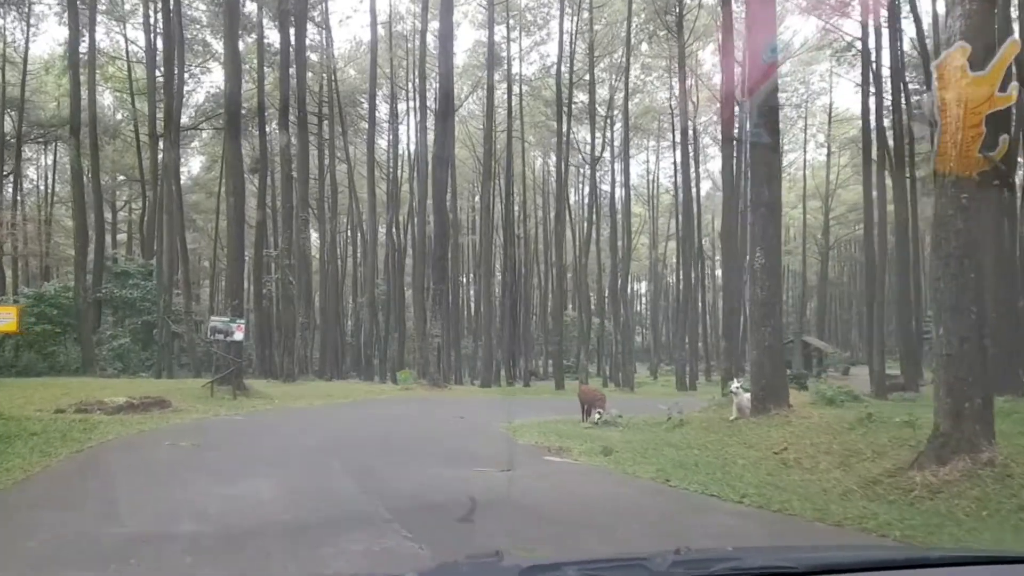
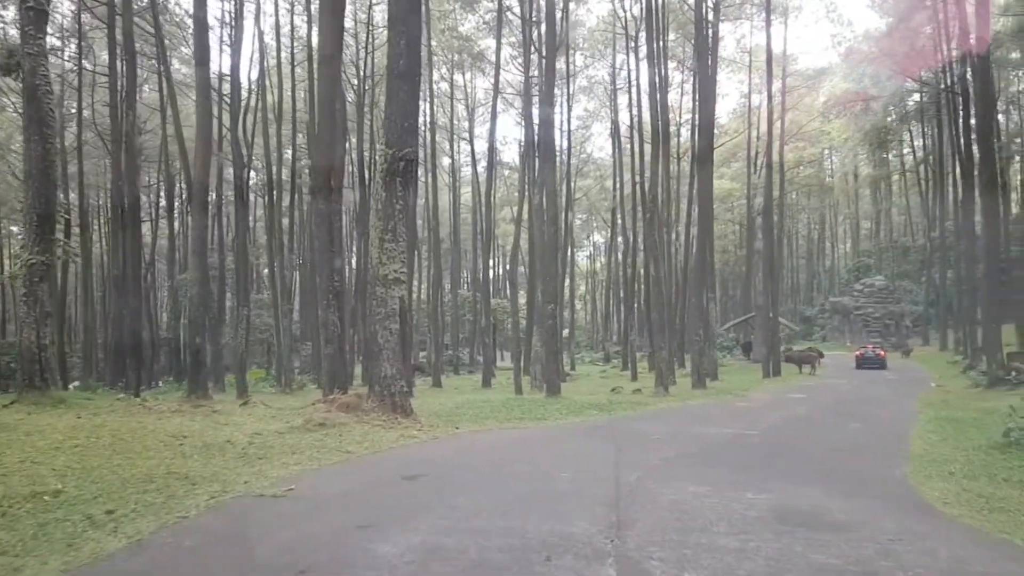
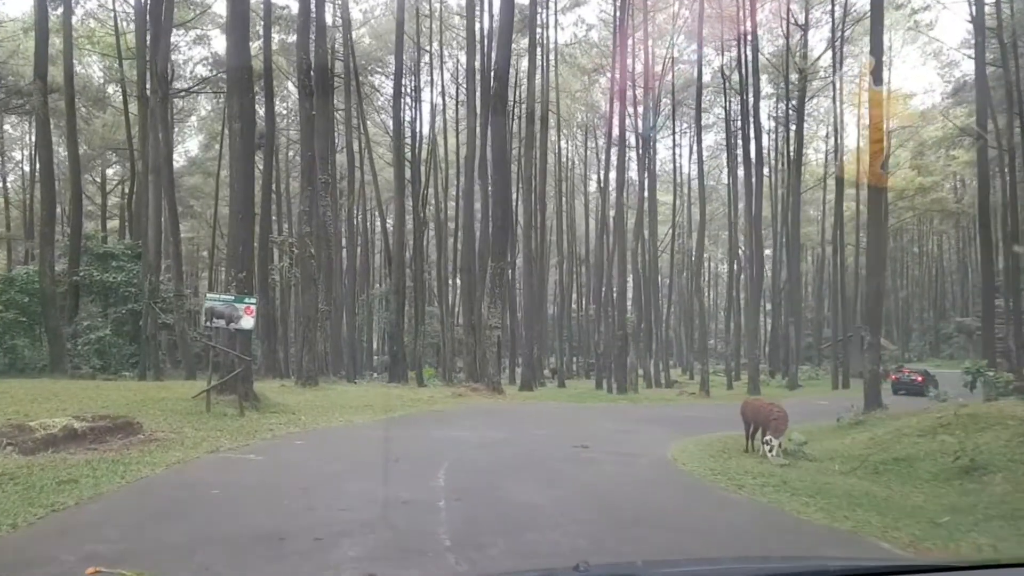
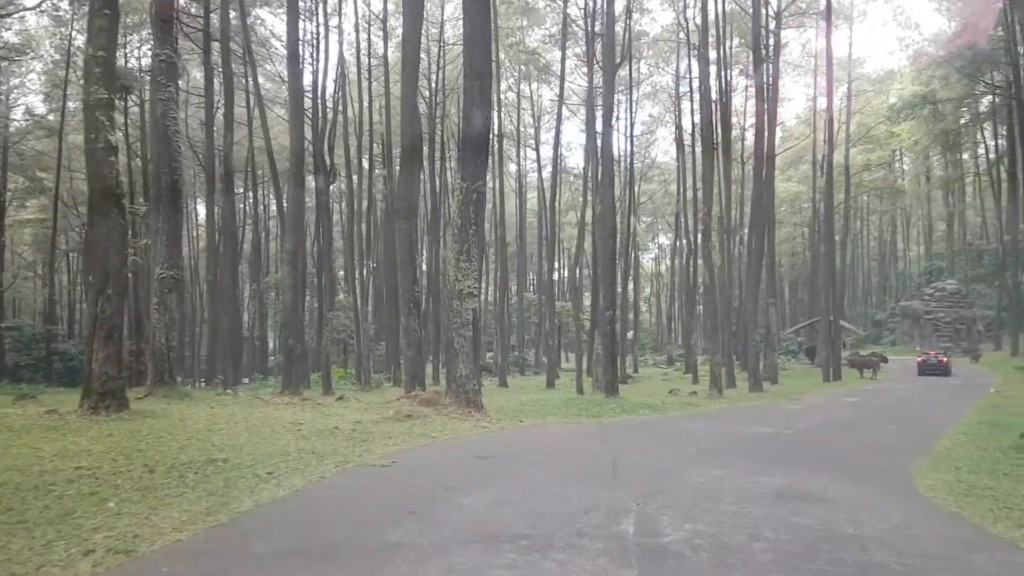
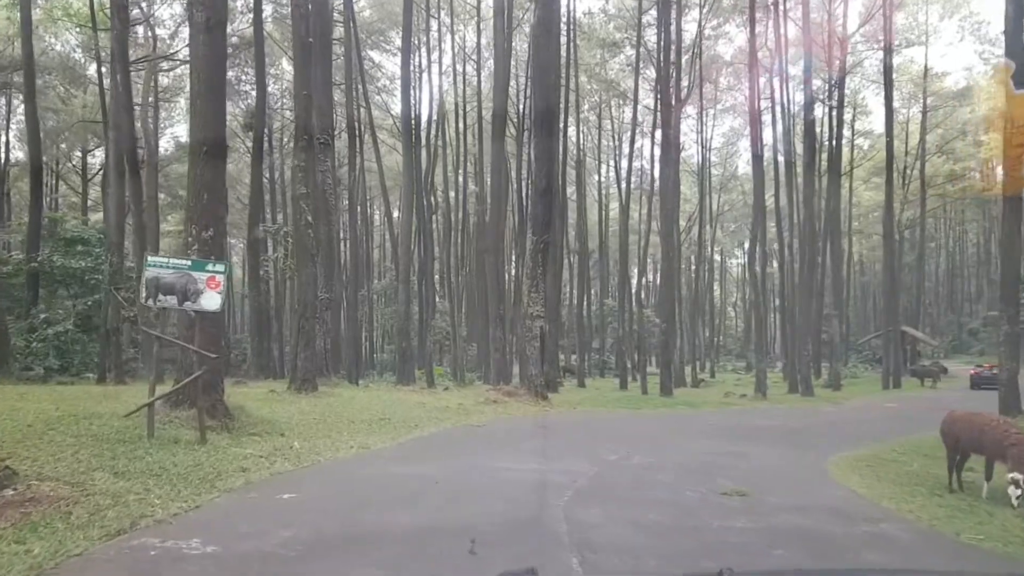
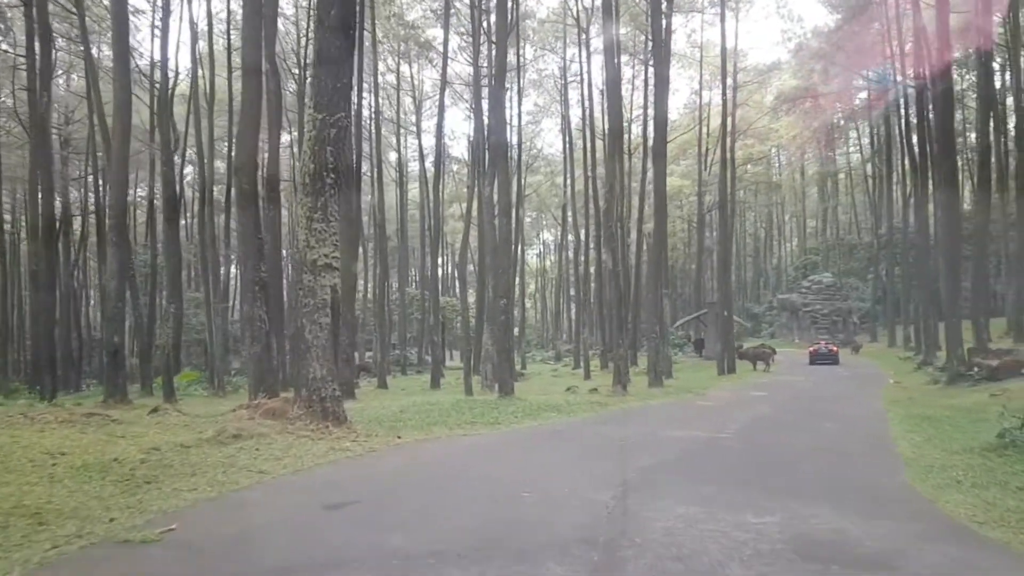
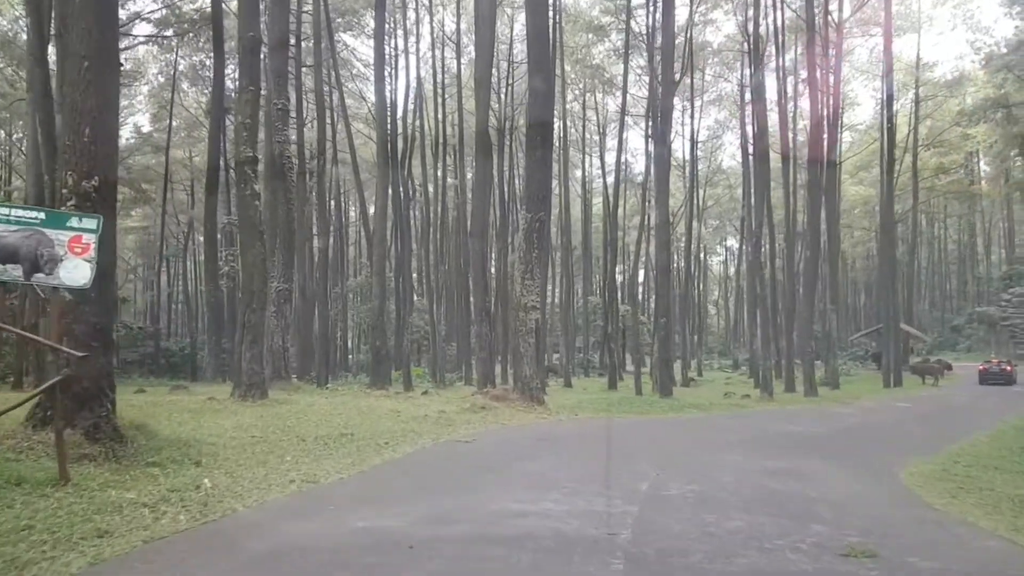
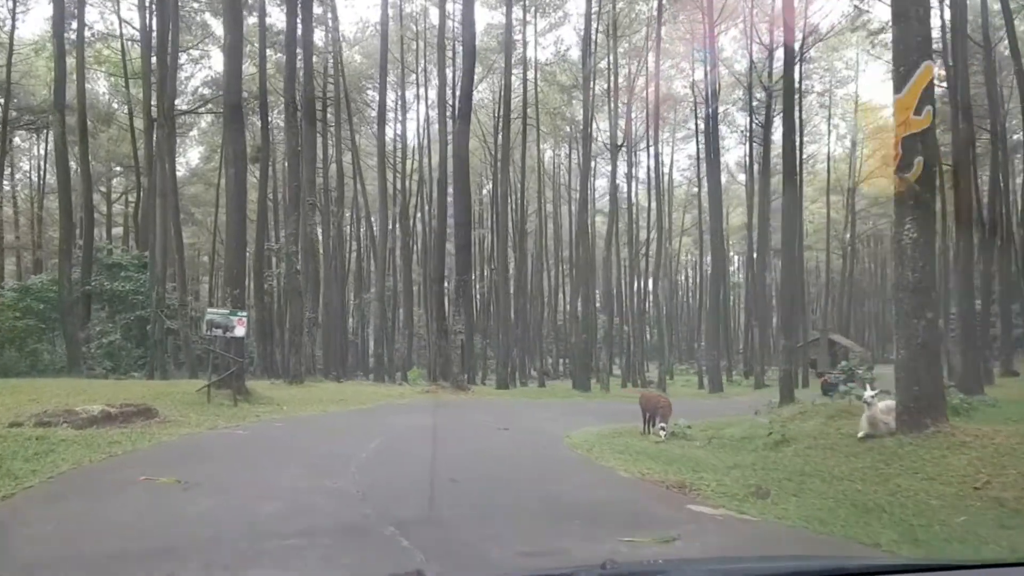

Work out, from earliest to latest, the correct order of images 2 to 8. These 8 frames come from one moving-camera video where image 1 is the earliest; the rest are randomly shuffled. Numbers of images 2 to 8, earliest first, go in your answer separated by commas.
8, 3, 5, 7, 4, 2, 6
